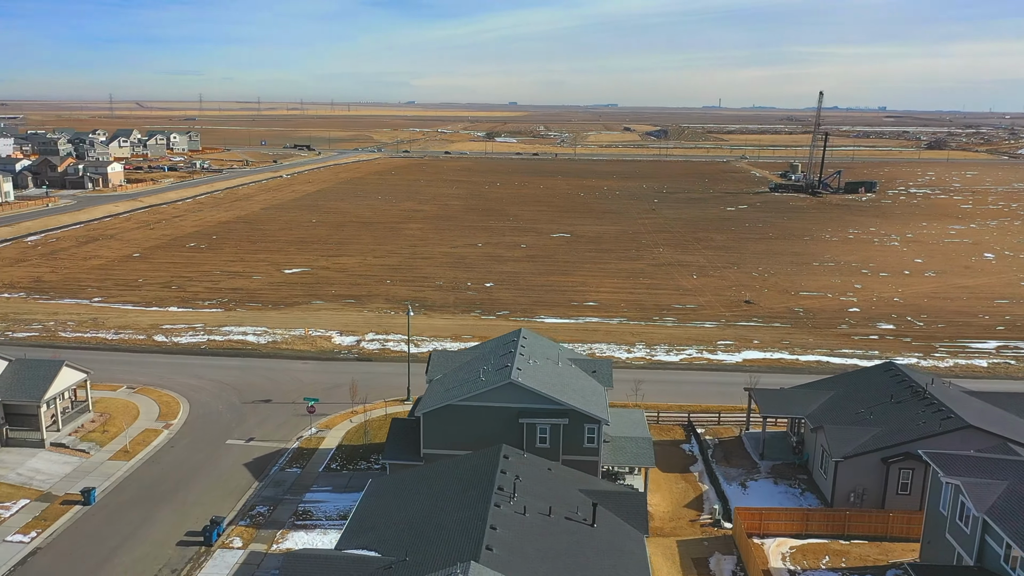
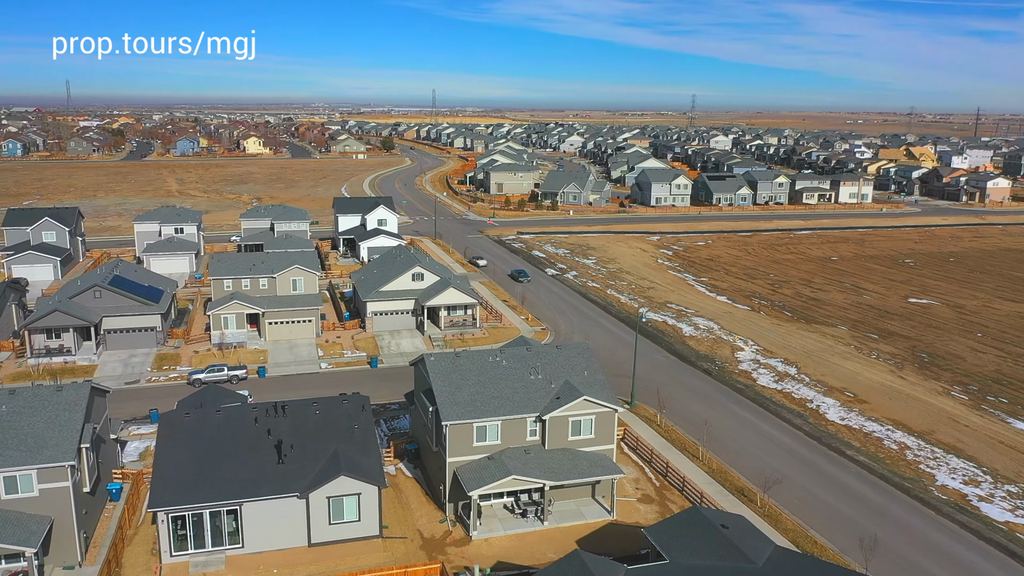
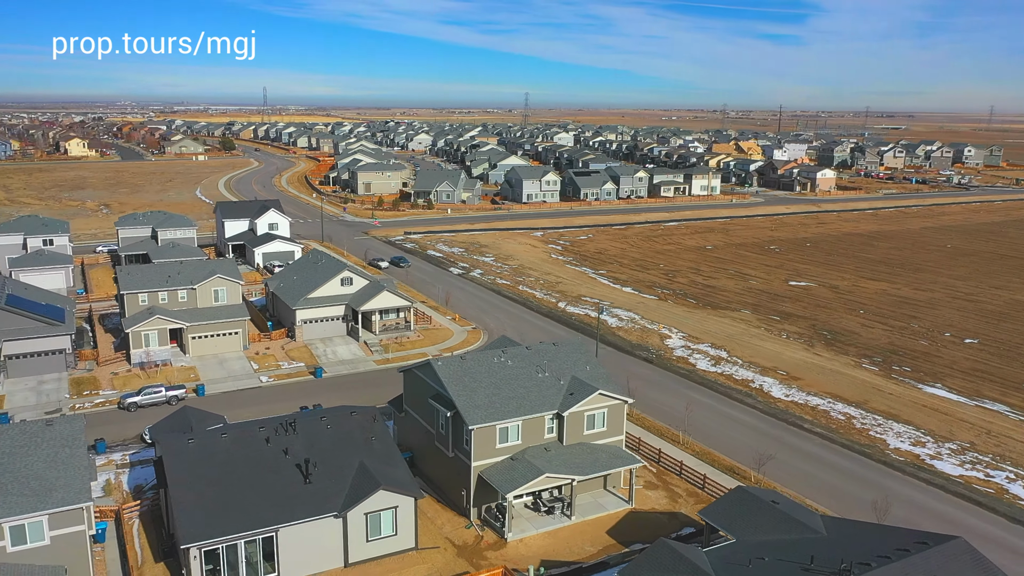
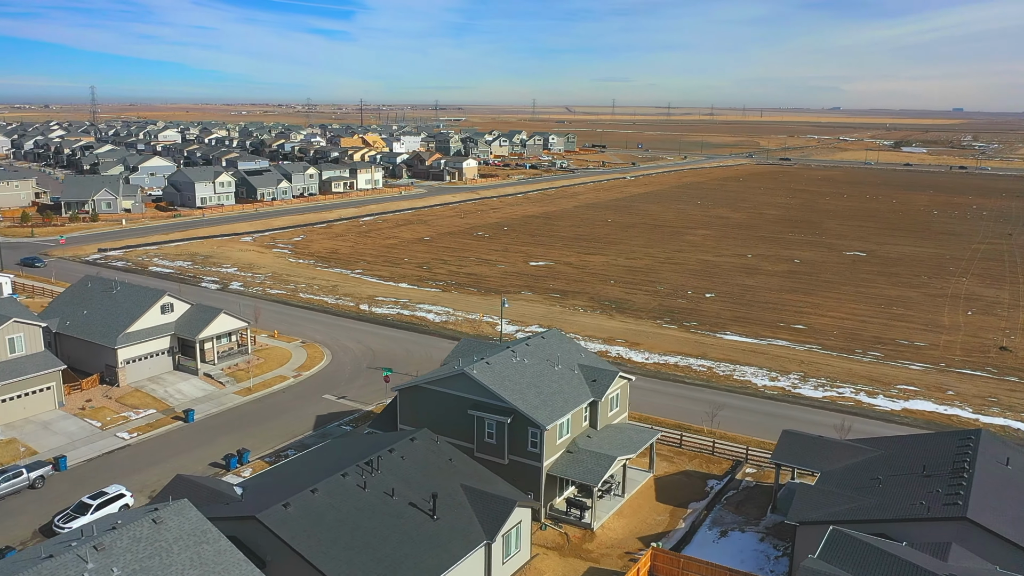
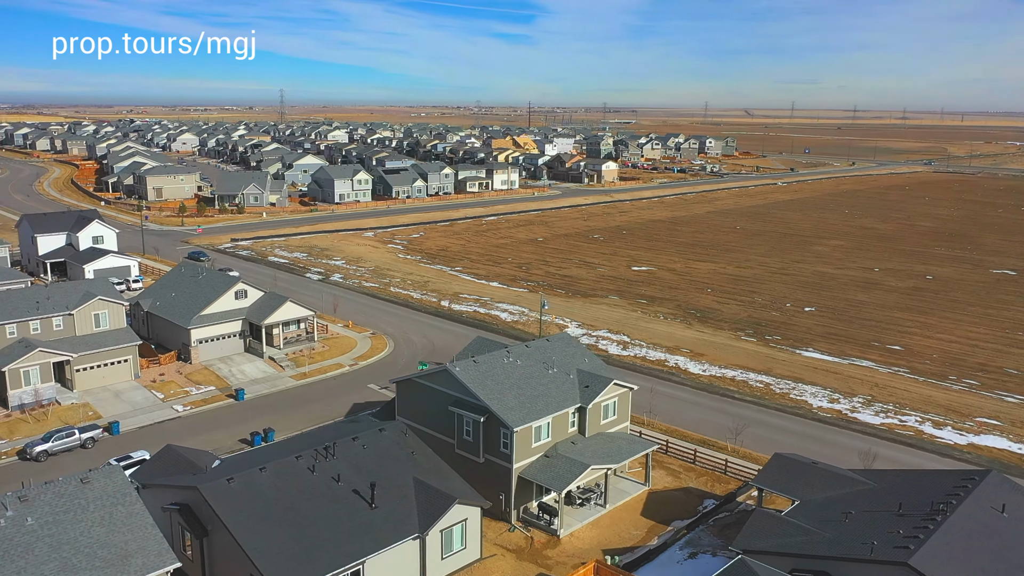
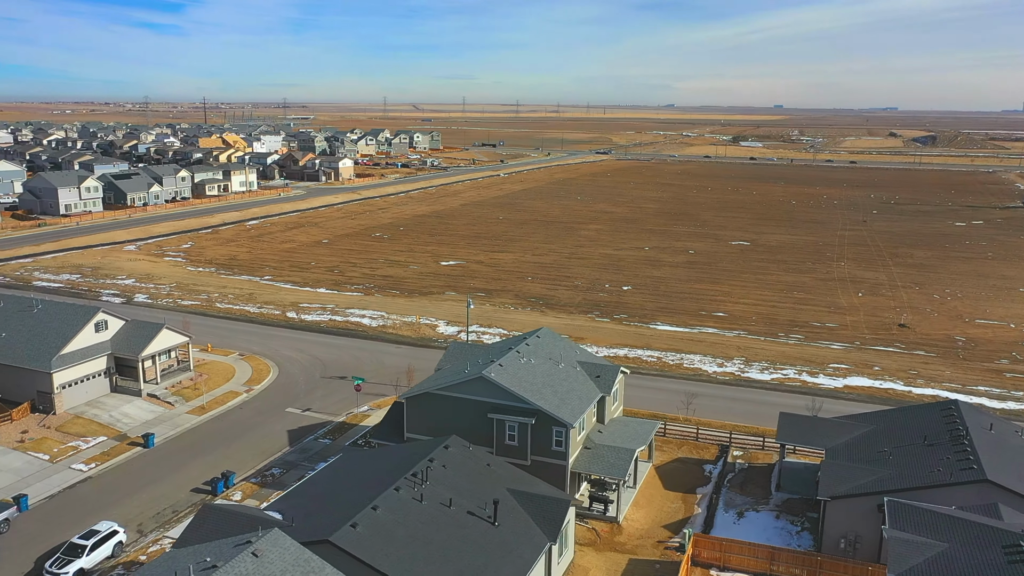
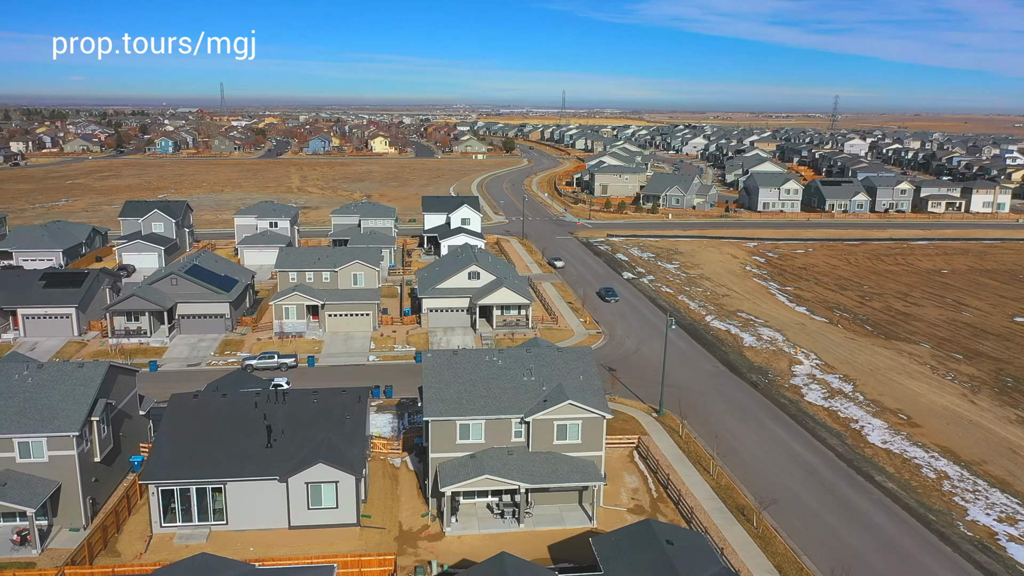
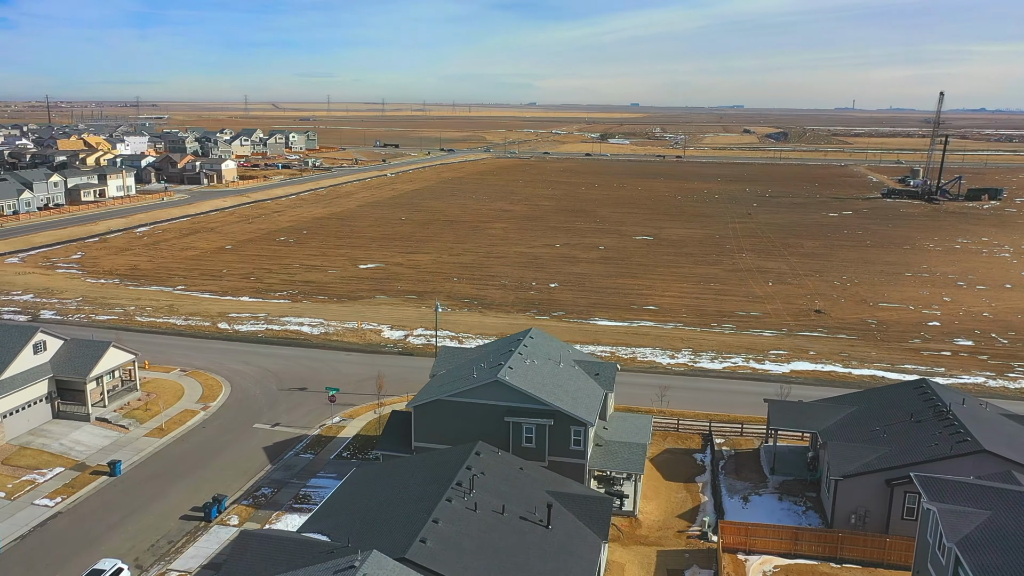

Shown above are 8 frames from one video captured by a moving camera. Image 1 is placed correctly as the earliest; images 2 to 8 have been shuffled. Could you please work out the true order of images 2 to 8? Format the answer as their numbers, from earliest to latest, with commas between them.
8, 6, 4, 5, 3, 2, 7
